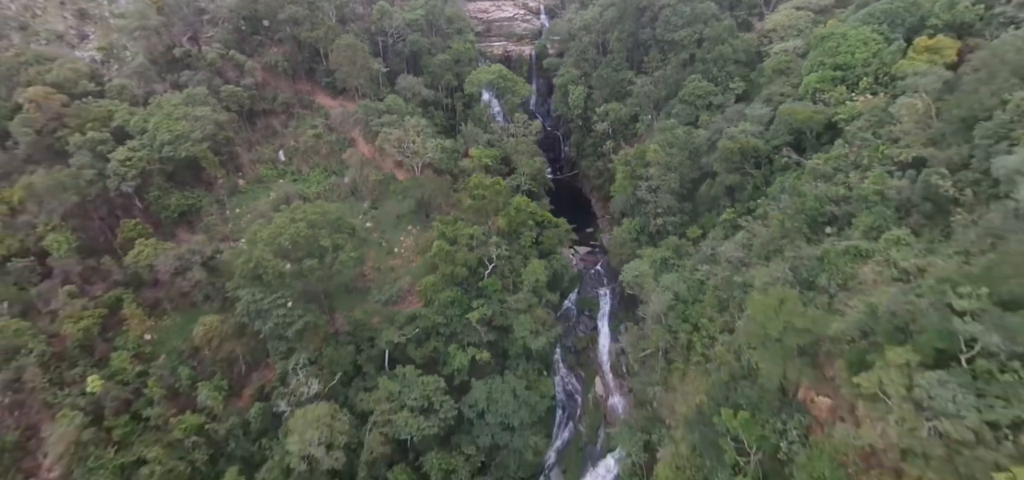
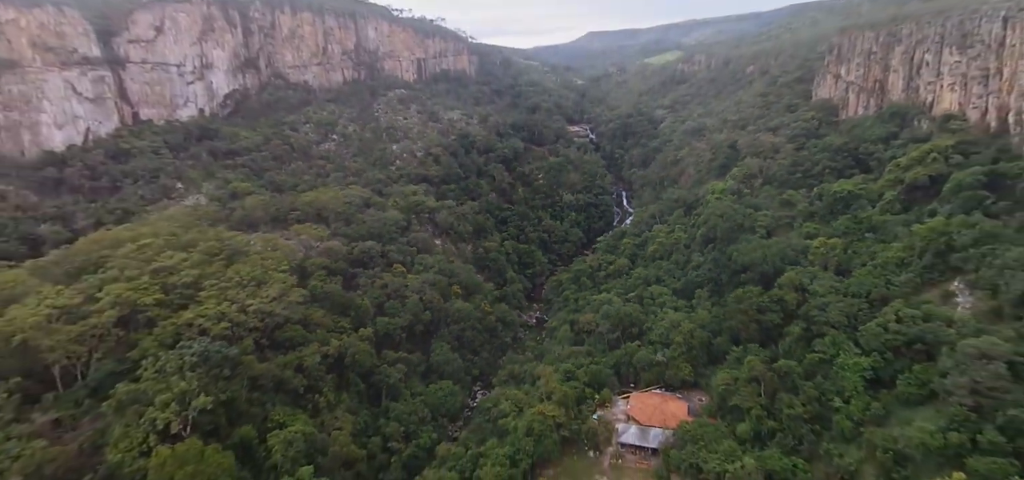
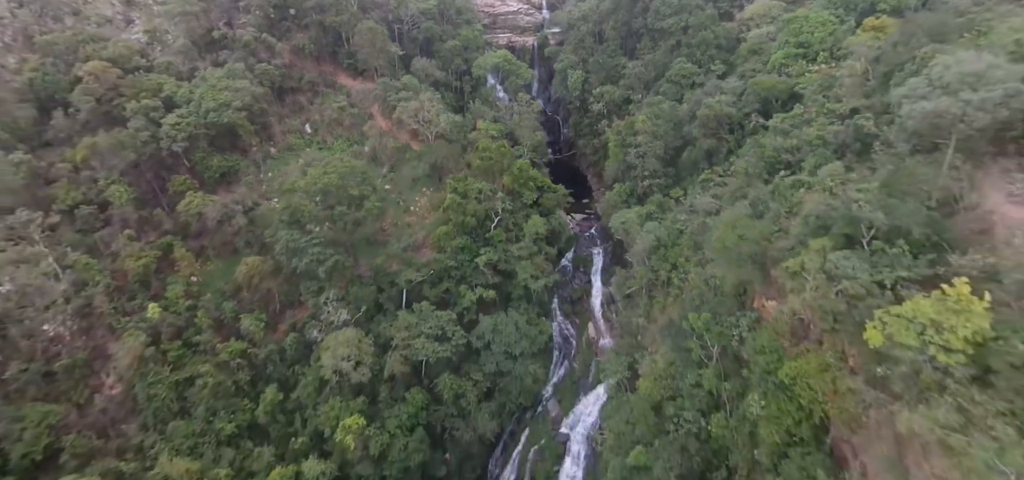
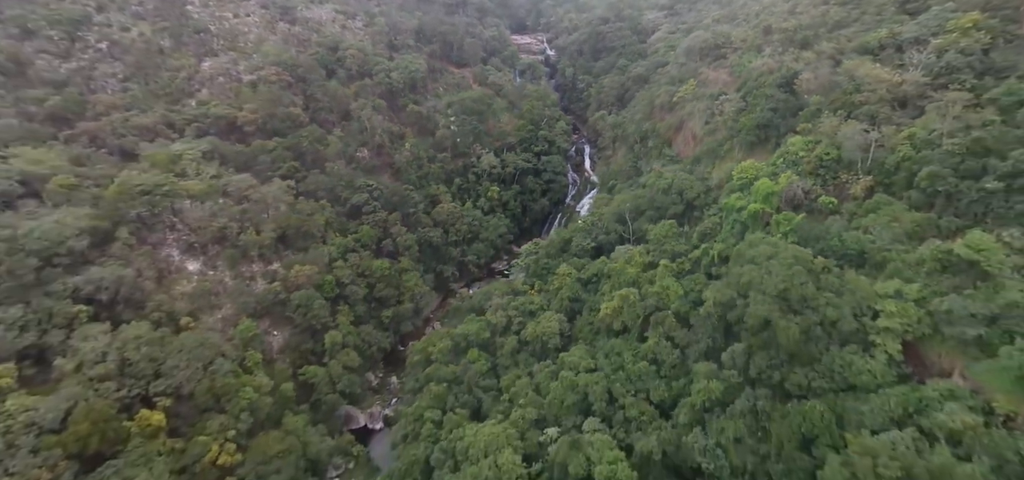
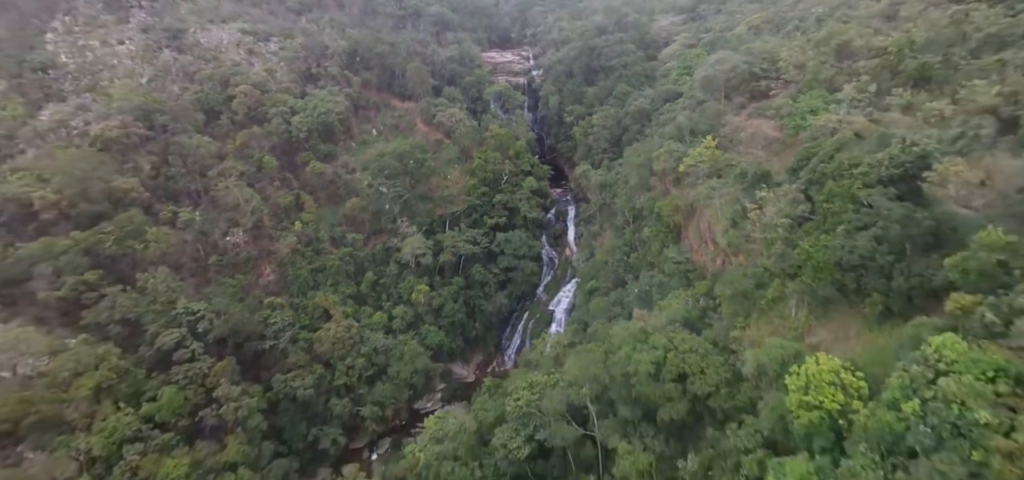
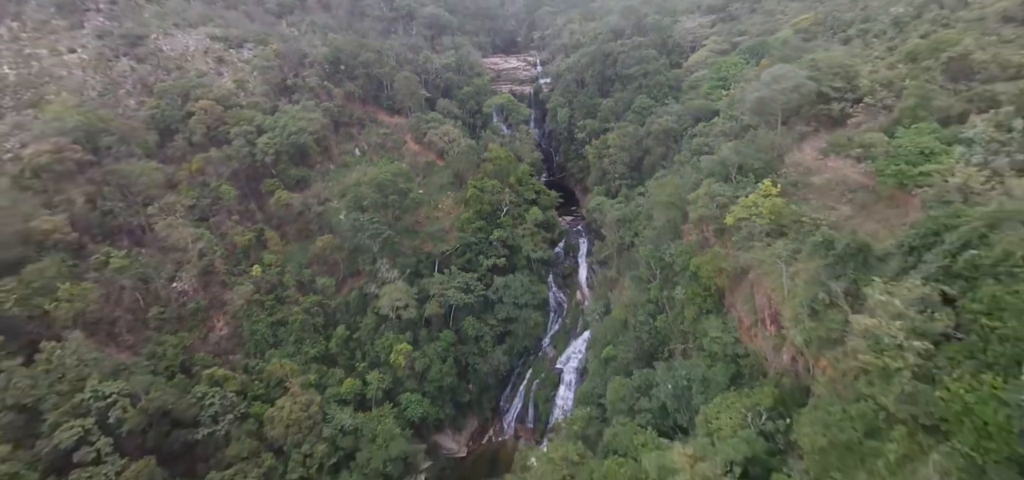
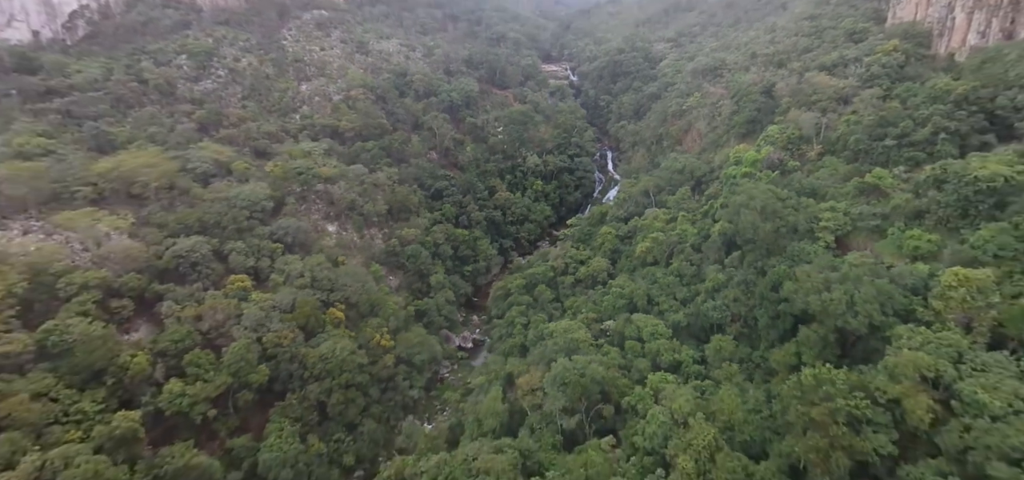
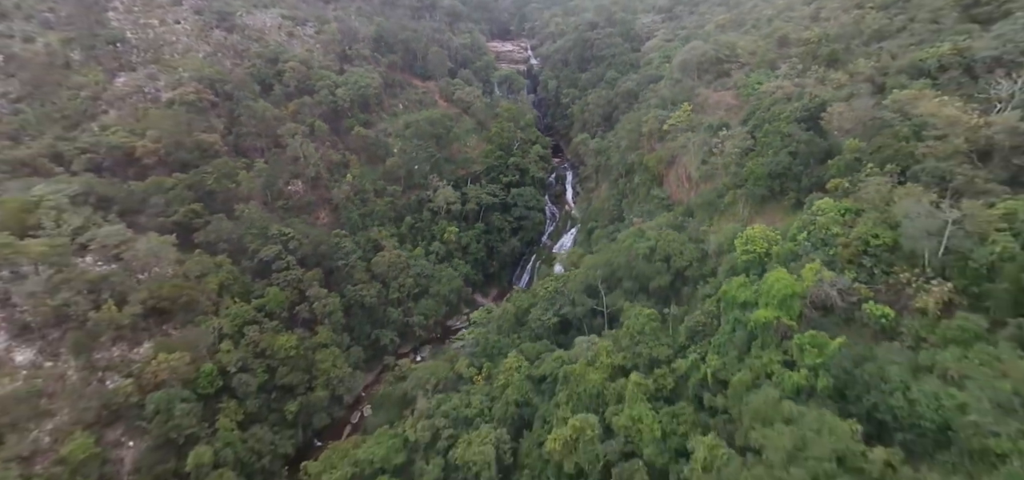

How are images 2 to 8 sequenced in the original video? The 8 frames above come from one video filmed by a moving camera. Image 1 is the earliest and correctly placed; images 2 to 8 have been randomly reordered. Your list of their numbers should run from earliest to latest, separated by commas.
3, 6, 5, 8, 4, 7, 2
